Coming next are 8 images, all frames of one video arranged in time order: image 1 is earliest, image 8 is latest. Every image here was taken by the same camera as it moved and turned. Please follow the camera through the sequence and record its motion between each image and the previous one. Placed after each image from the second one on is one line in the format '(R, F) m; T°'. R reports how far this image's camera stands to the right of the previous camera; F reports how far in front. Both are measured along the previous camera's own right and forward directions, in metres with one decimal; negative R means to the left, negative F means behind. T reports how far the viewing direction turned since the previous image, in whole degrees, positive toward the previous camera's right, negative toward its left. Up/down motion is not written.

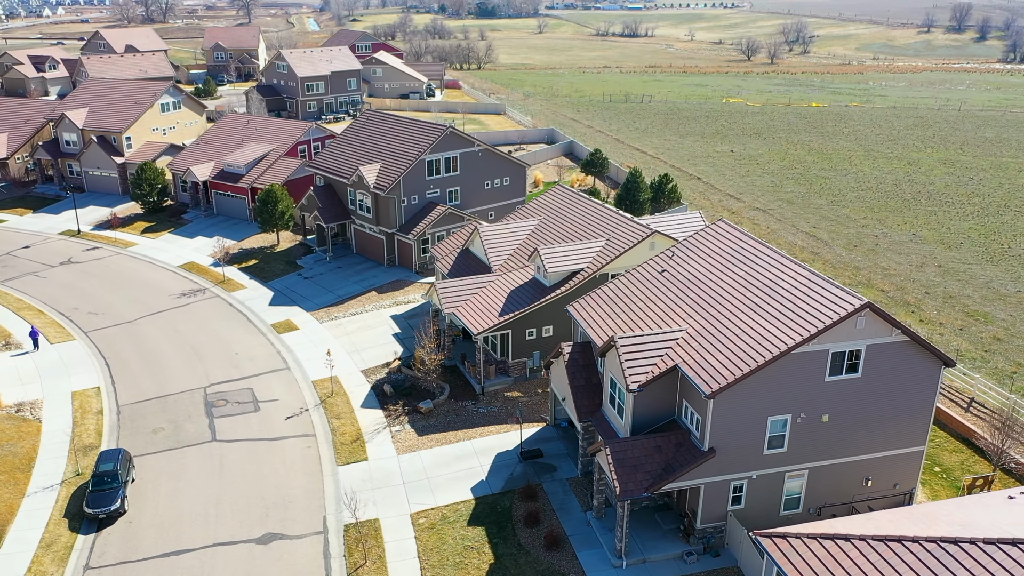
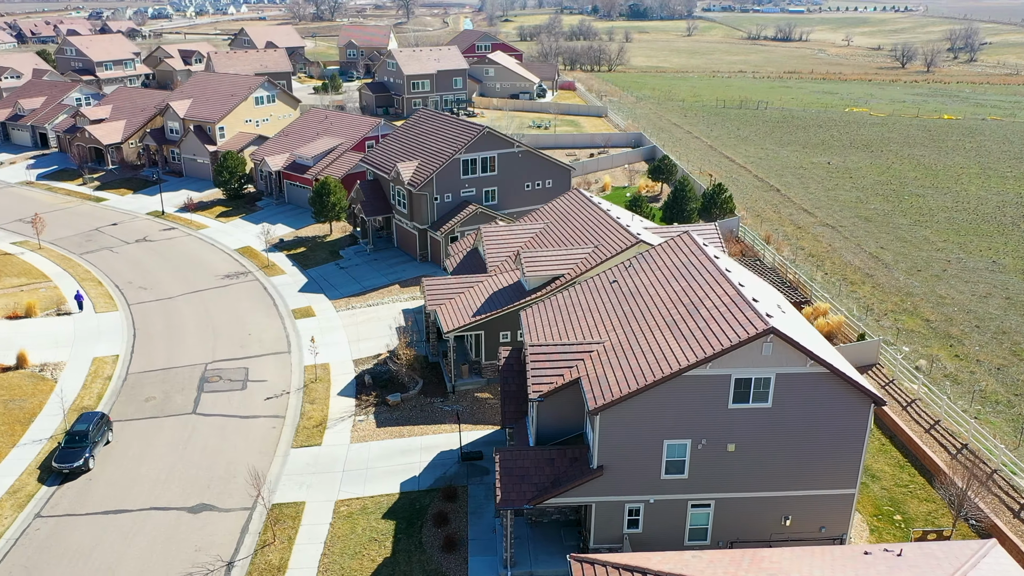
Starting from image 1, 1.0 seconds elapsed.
(+6.4, +0.6) m; -10°
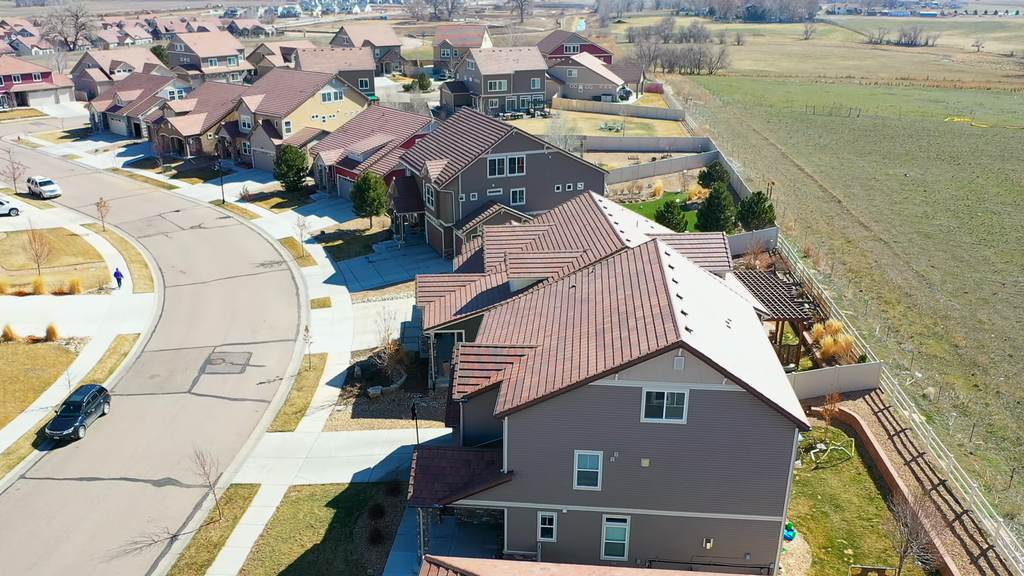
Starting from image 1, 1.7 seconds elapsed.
(+4.7, +0.3) m; -8°
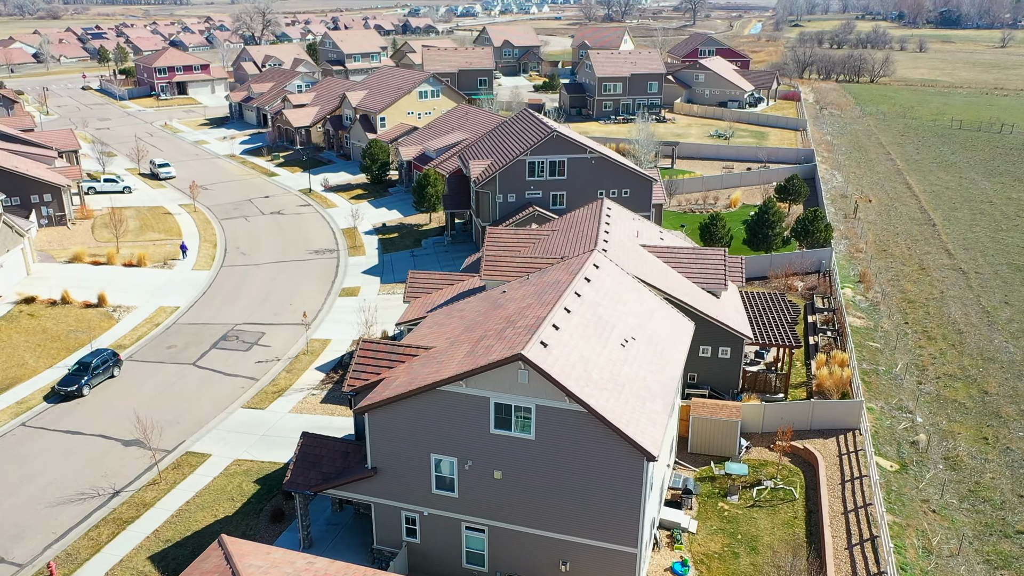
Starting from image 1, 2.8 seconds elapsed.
(+7.1, +0.8) m; -12°
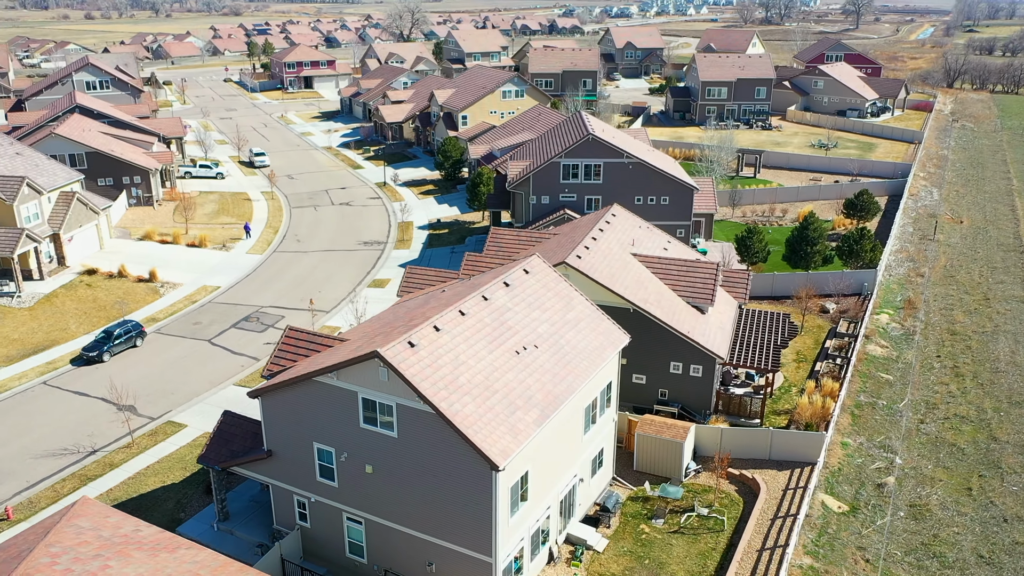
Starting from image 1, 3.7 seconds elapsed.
(+6.3, +0.6) m; -10°
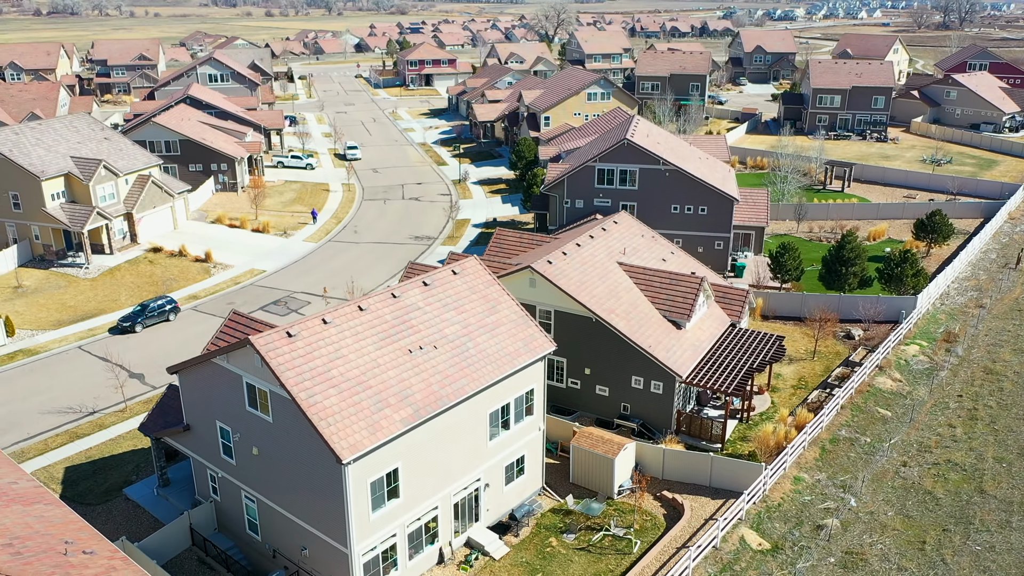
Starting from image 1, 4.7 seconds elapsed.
(+6.3, +0.6) m; -10°
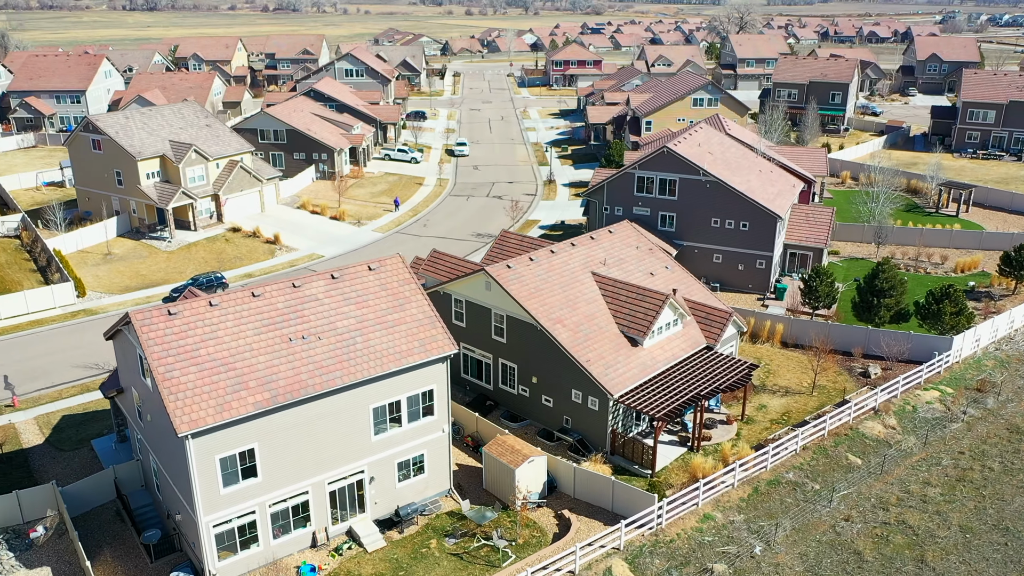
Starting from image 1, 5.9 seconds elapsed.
(+7.8, +1.0) m; -13°
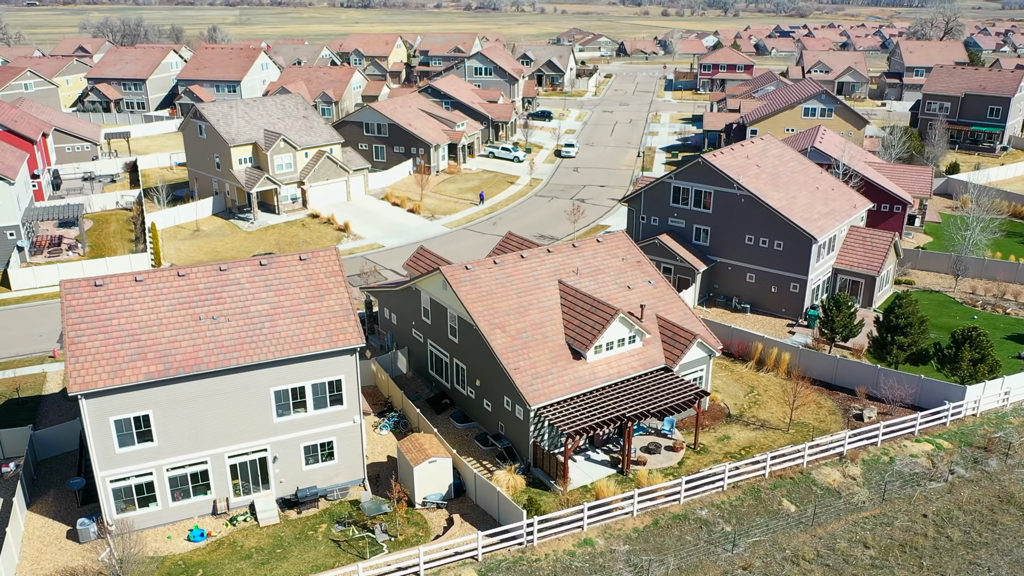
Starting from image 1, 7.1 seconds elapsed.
(+7.8, +0.9) m; -13°
